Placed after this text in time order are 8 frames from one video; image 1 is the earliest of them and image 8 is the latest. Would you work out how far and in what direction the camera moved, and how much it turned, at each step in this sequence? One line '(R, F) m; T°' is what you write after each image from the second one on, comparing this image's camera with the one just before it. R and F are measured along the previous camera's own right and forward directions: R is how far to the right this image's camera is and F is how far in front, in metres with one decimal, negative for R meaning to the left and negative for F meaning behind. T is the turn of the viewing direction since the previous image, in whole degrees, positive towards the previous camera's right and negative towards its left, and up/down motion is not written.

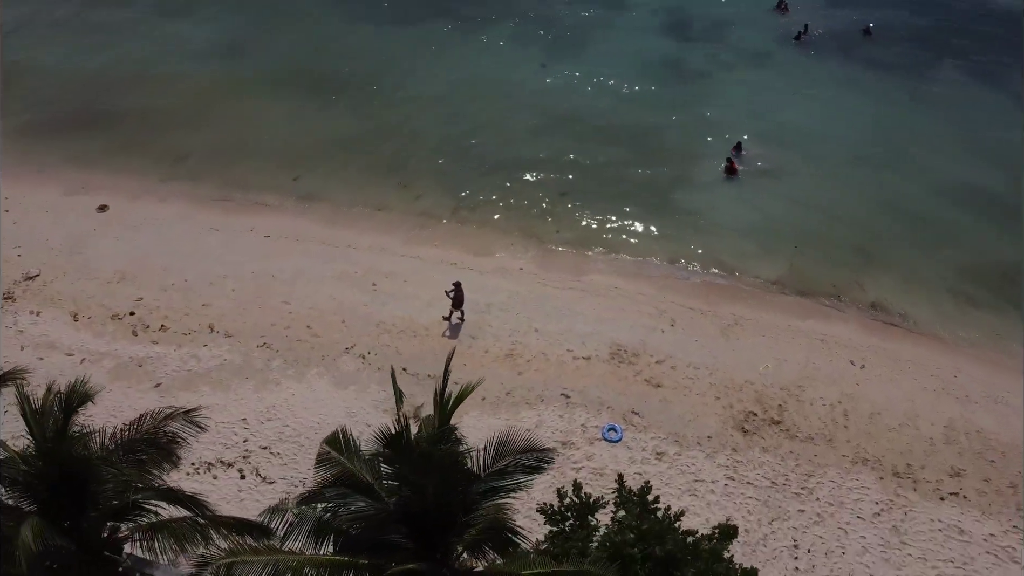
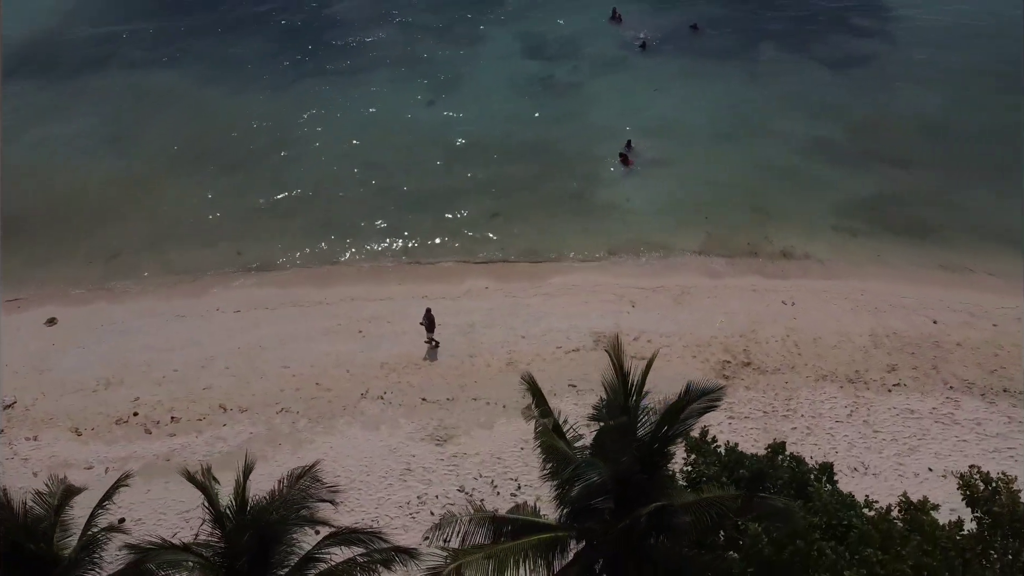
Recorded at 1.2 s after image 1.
(-3.4, -1.2) m; +12°
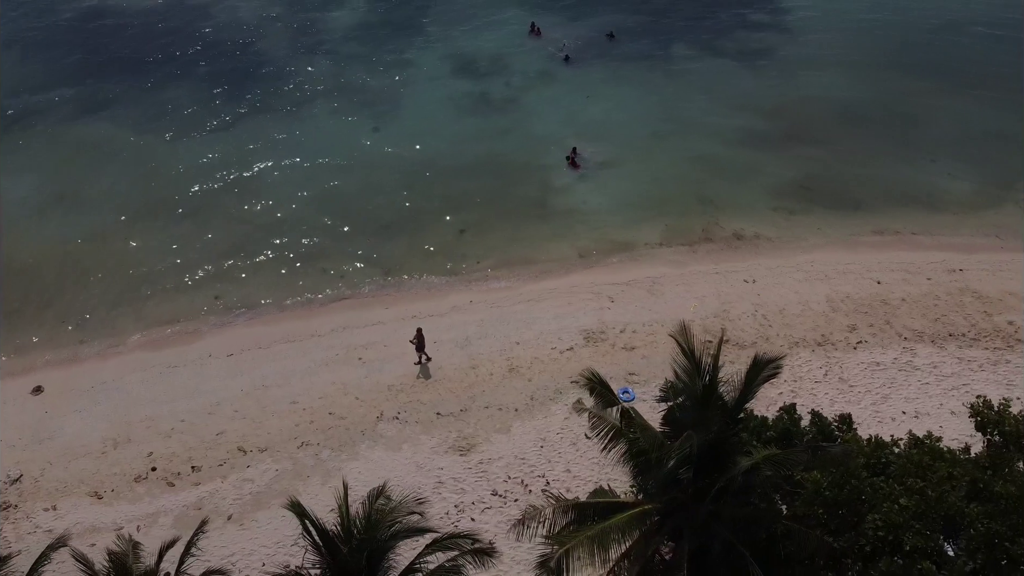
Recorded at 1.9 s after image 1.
(-2.1, -0.7) m; +7°
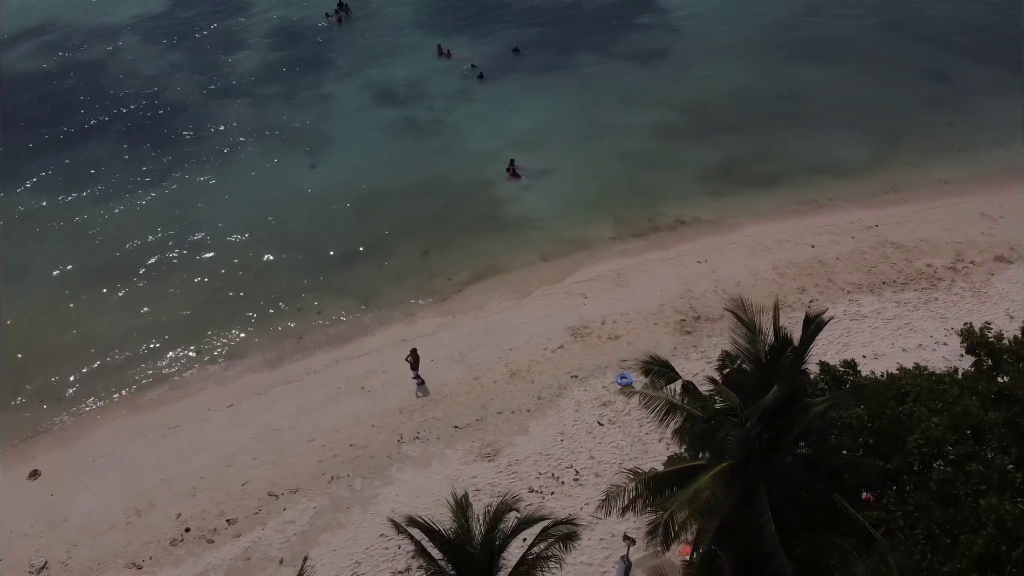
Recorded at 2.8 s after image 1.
(-2.6, -0.7) m; +9°
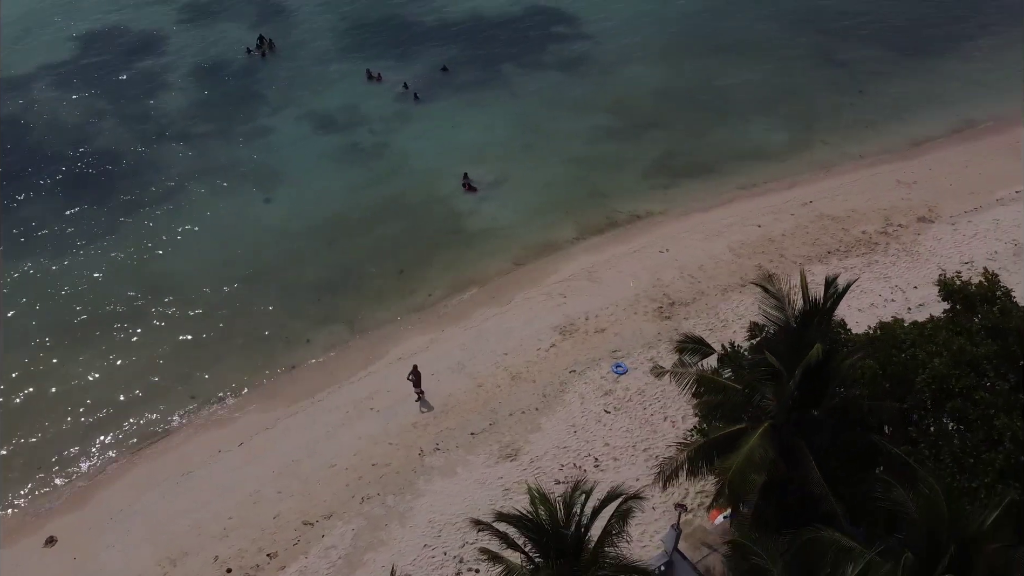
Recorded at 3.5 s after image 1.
(-2.3, -0.7) m; +7°
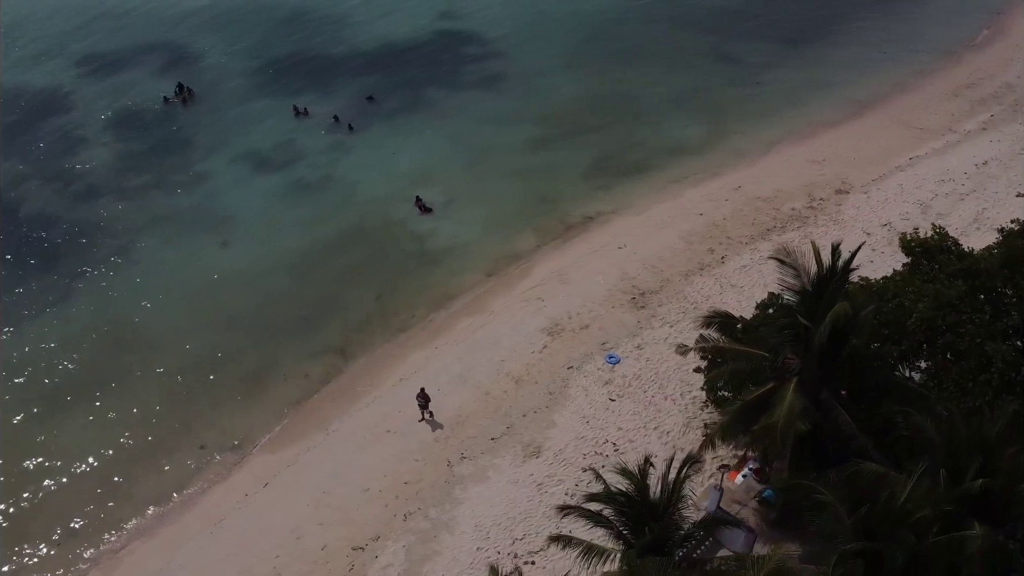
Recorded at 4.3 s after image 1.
(-2.8, -0.8) m; +8°
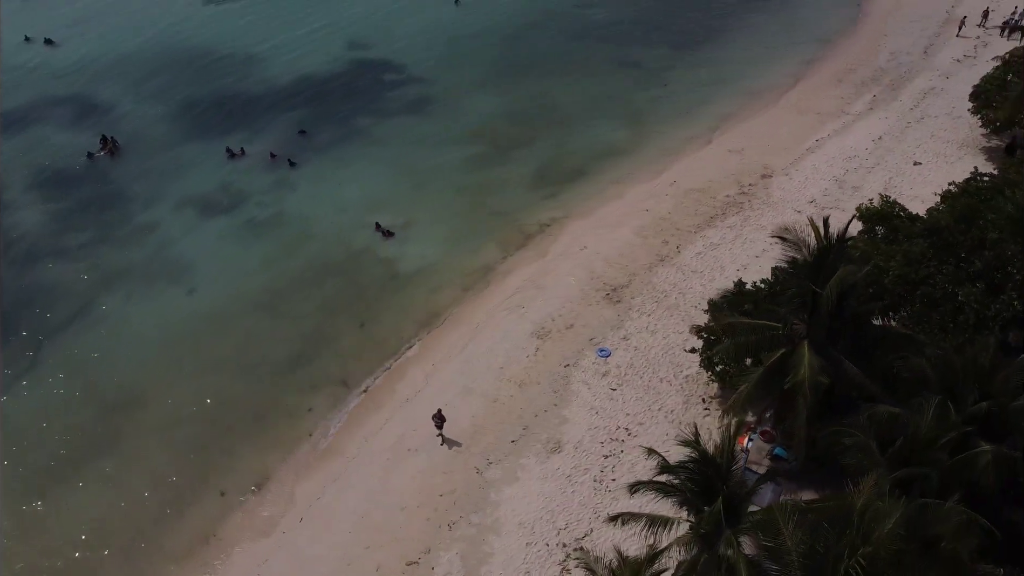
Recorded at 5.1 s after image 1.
(-2.9, -0.8) m; +8°
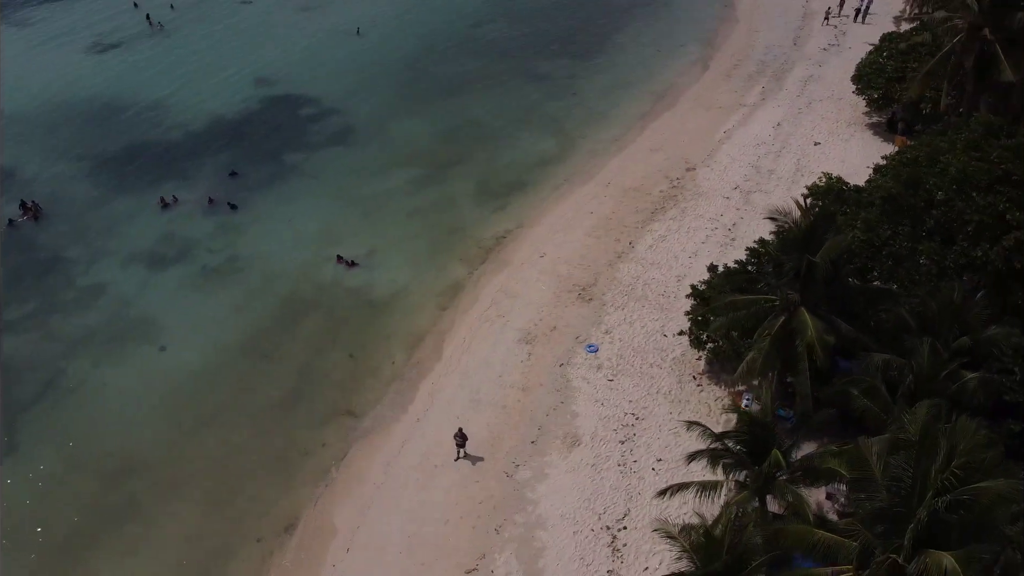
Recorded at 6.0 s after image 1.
(-3.3, -0.8) m; +9°
